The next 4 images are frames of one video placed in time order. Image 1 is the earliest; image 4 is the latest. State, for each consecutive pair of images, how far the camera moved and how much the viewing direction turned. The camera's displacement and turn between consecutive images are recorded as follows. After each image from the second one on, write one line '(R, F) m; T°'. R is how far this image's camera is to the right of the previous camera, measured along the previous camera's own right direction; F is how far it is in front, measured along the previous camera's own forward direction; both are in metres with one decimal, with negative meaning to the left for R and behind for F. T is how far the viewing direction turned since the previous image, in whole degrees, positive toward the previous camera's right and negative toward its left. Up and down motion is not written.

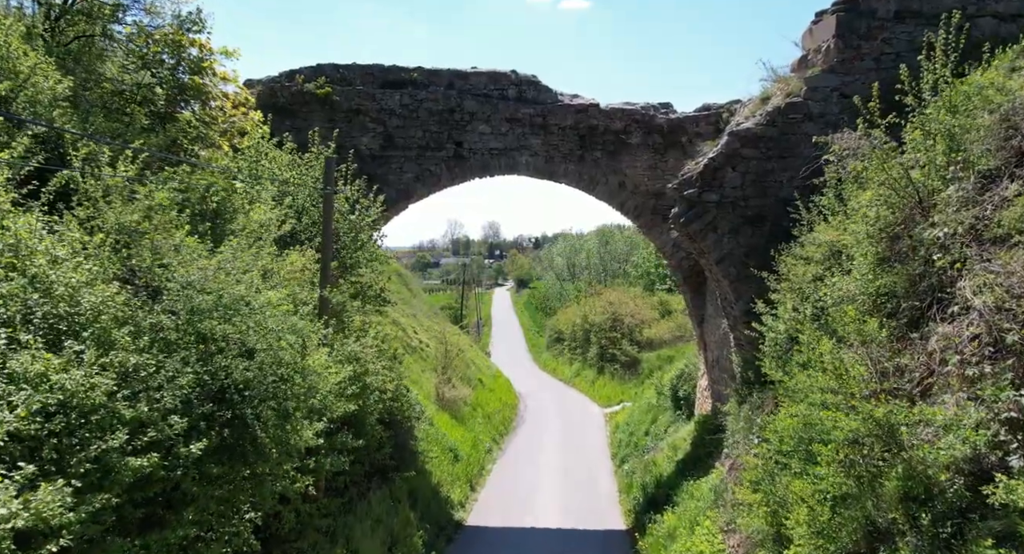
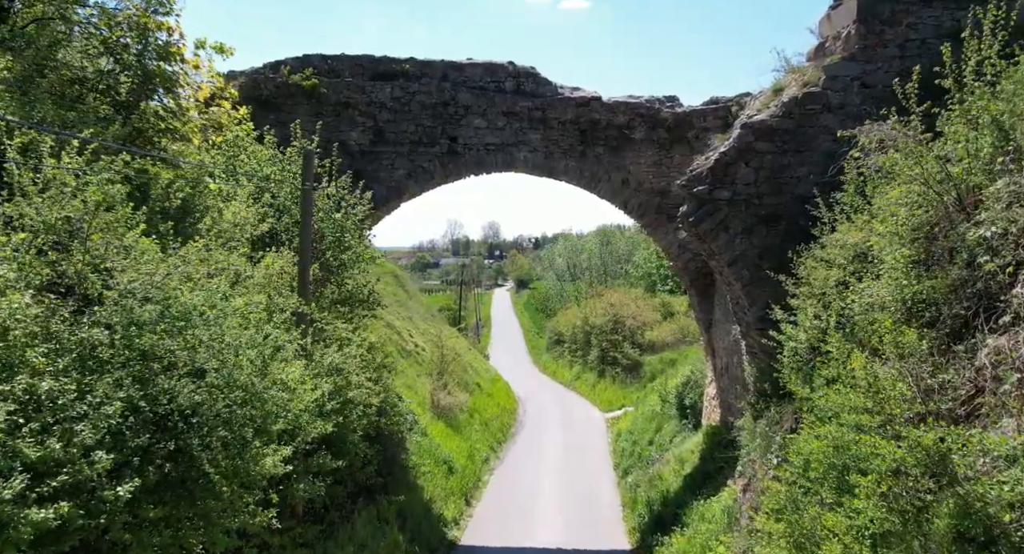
(0.0, +0.7) m; 0°
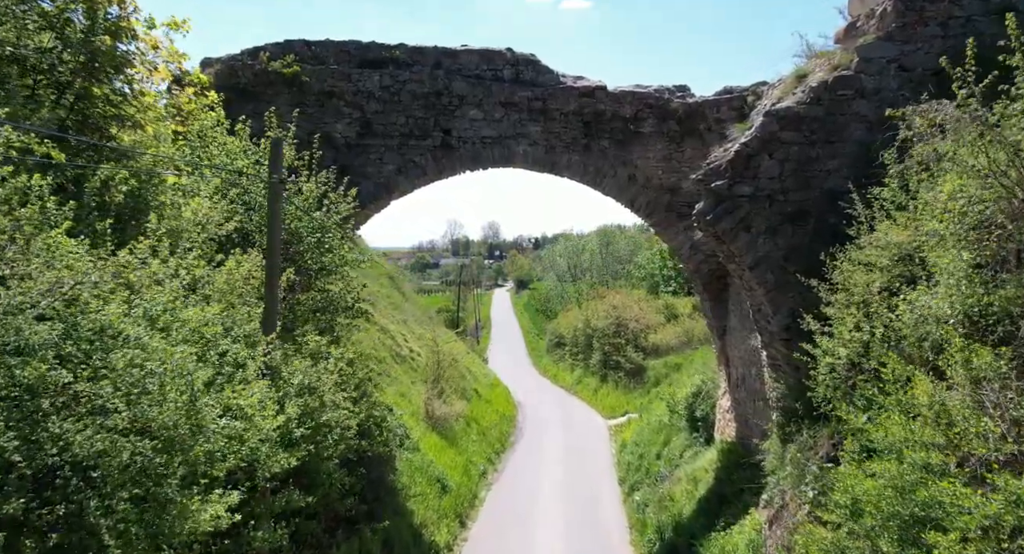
(0.0, +0.9) m; 0°
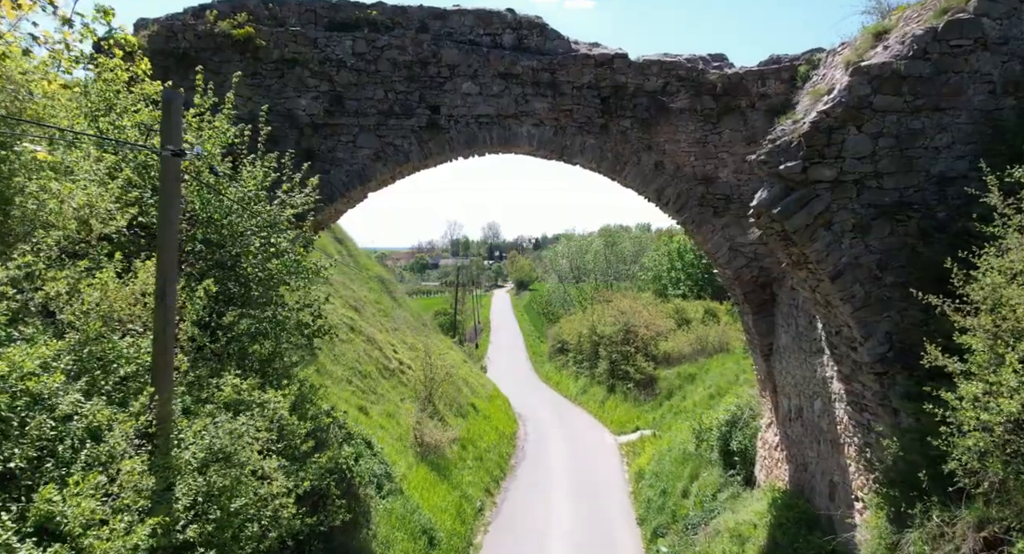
(0.0, +1.9) m; 0°
